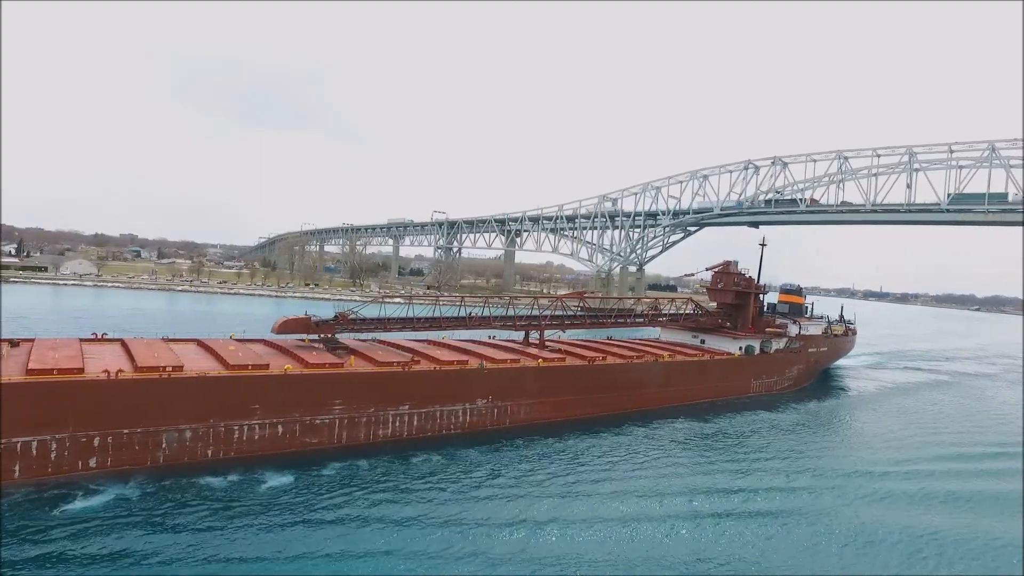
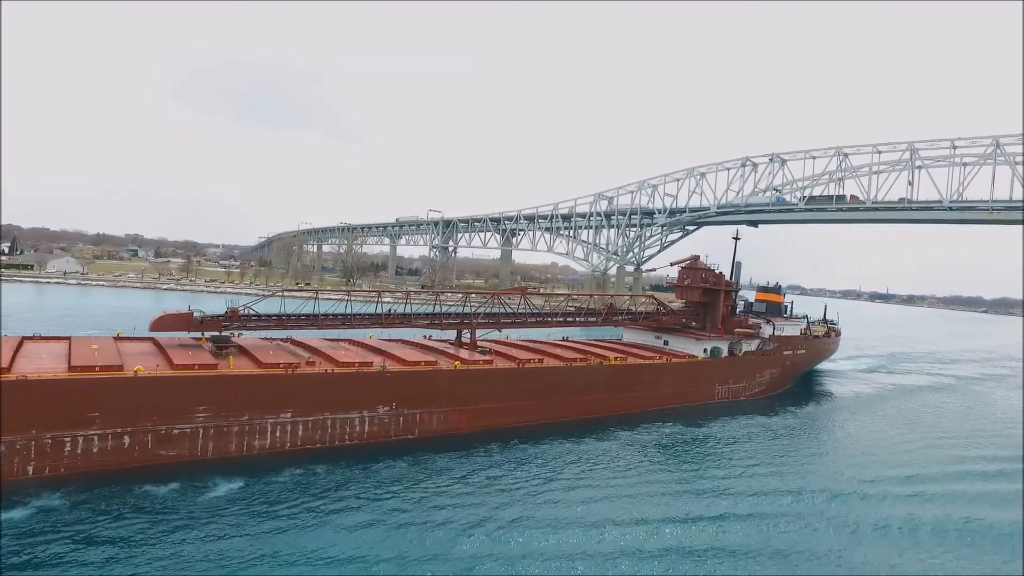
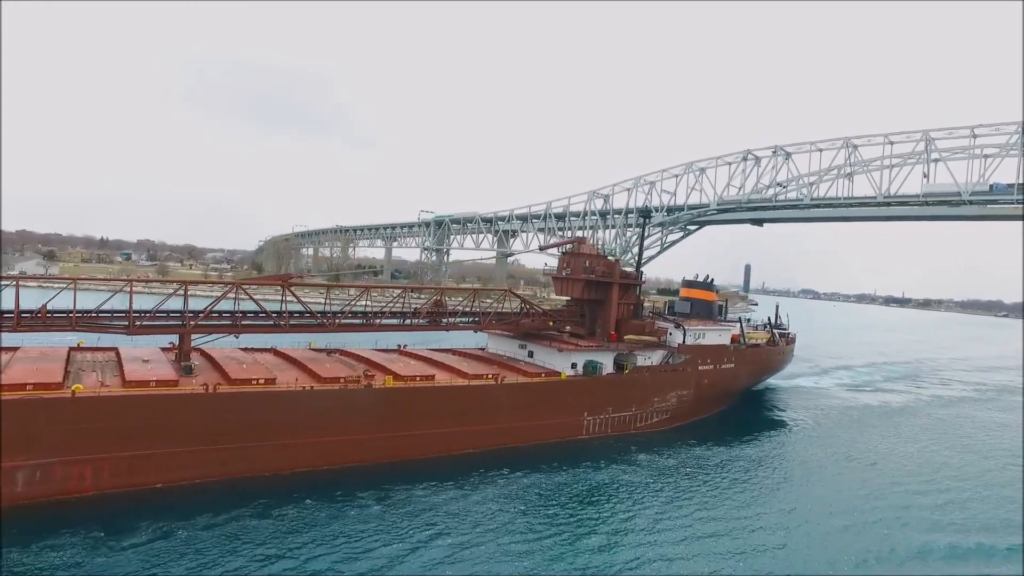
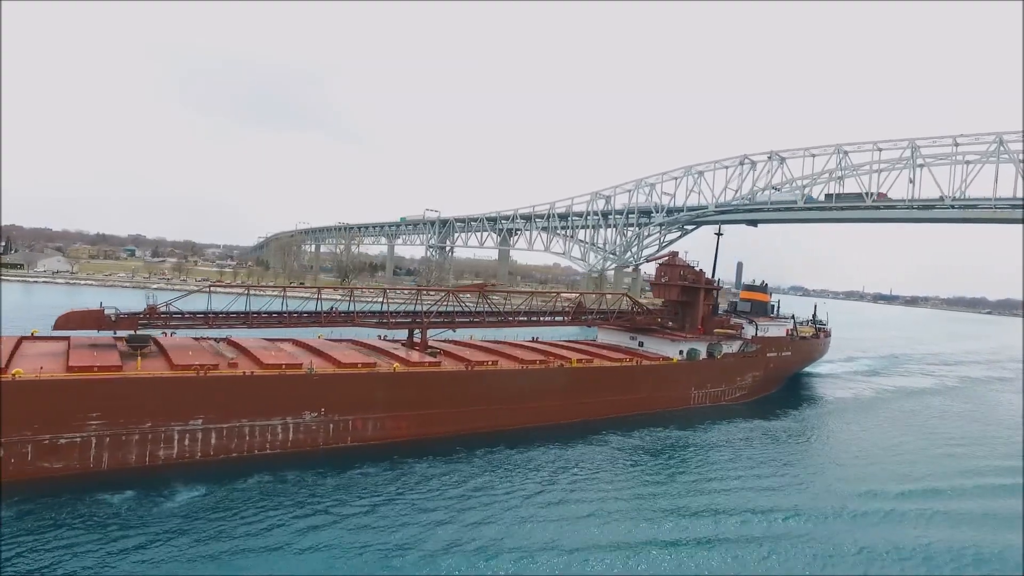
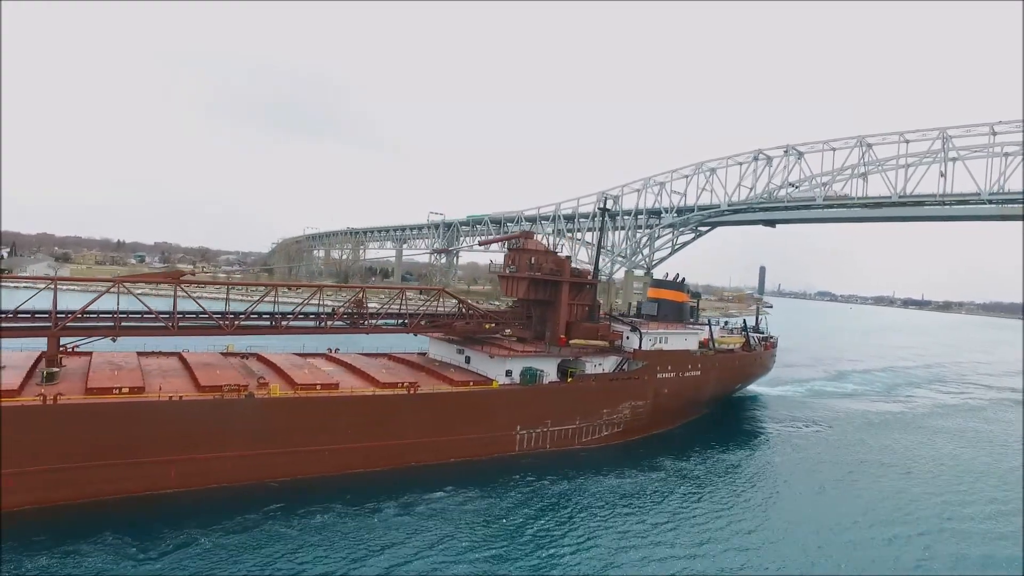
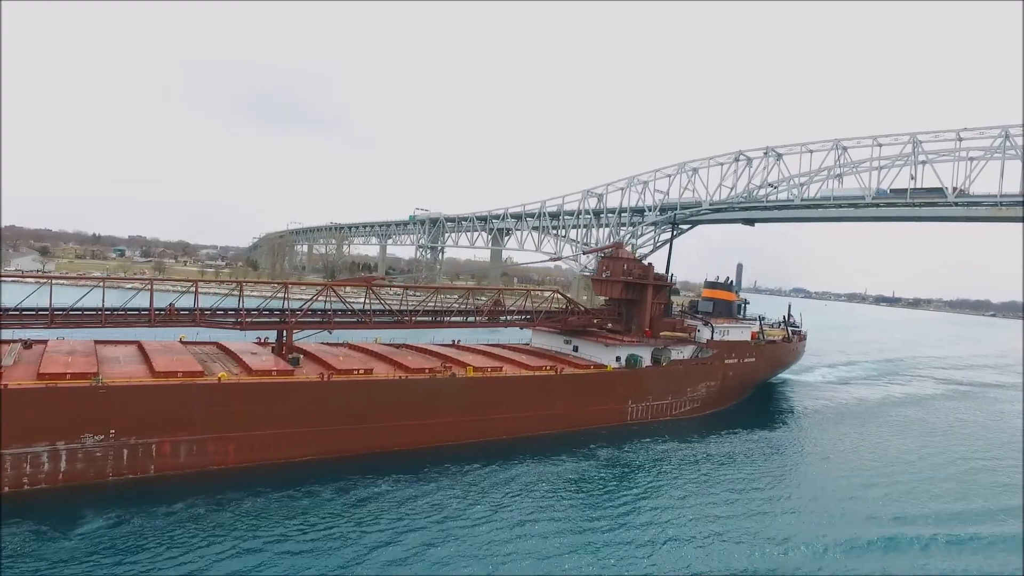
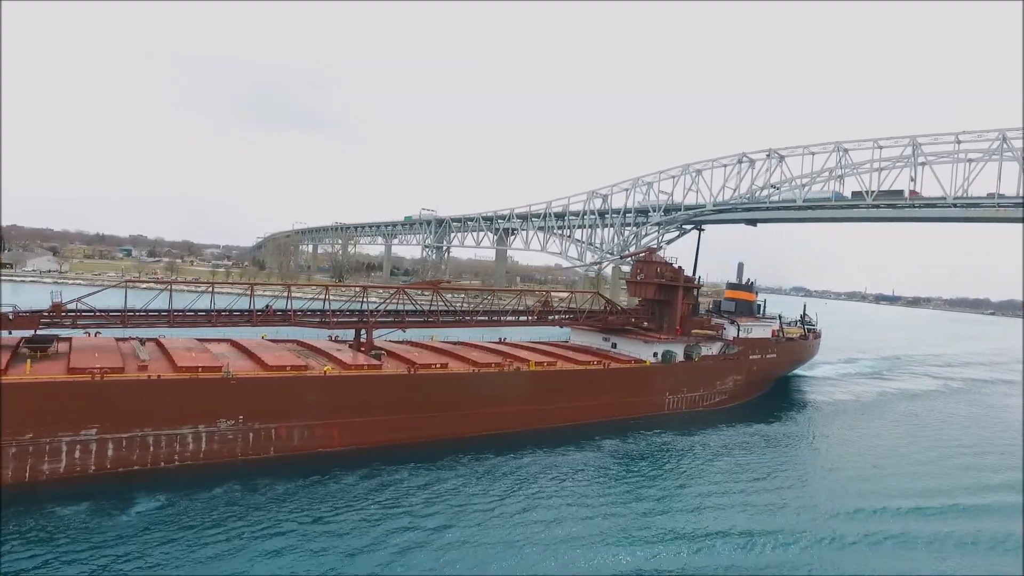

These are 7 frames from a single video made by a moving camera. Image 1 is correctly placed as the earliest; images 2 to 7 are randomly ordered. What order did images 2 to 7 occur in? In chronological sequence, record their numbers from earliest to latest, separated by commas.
2, 4, 7, 6, 3, 5
